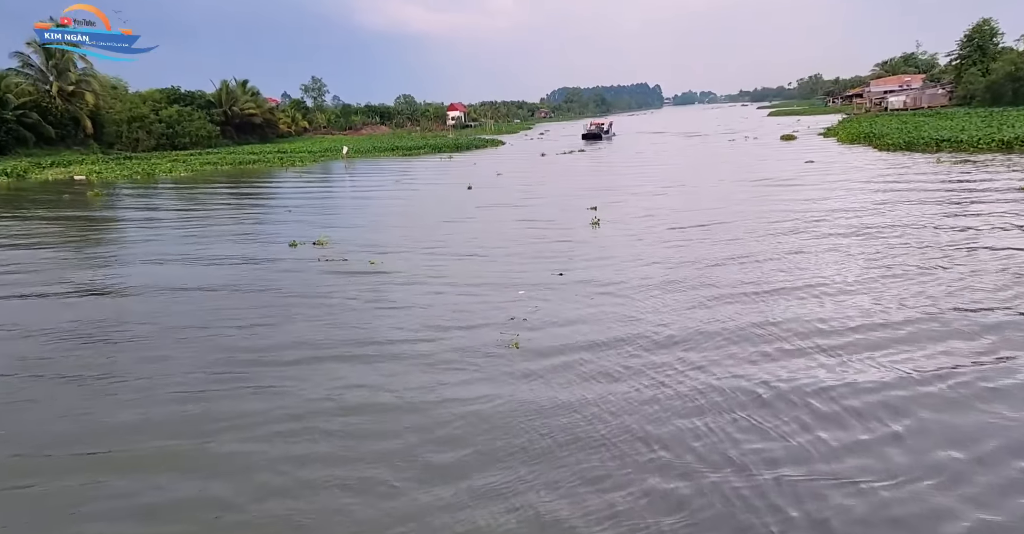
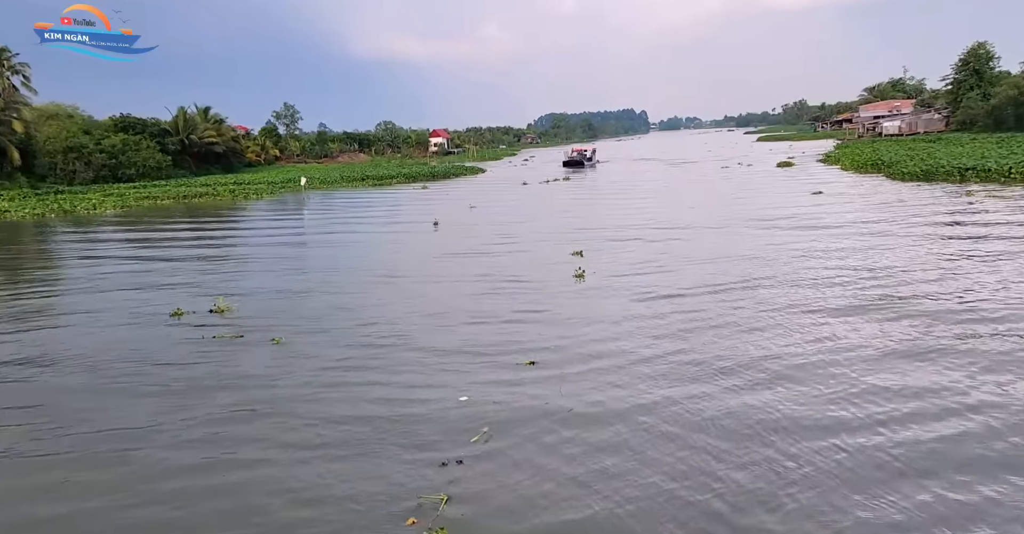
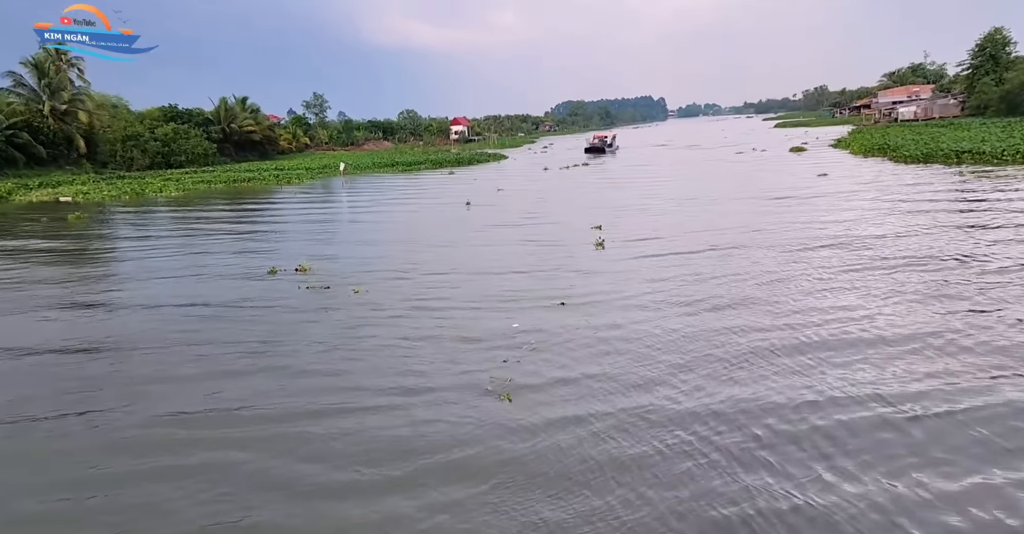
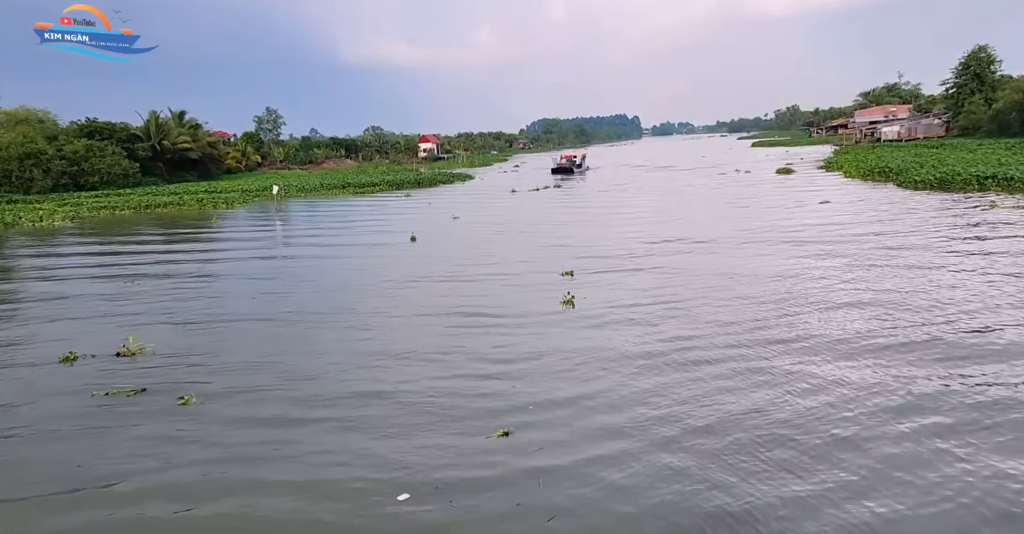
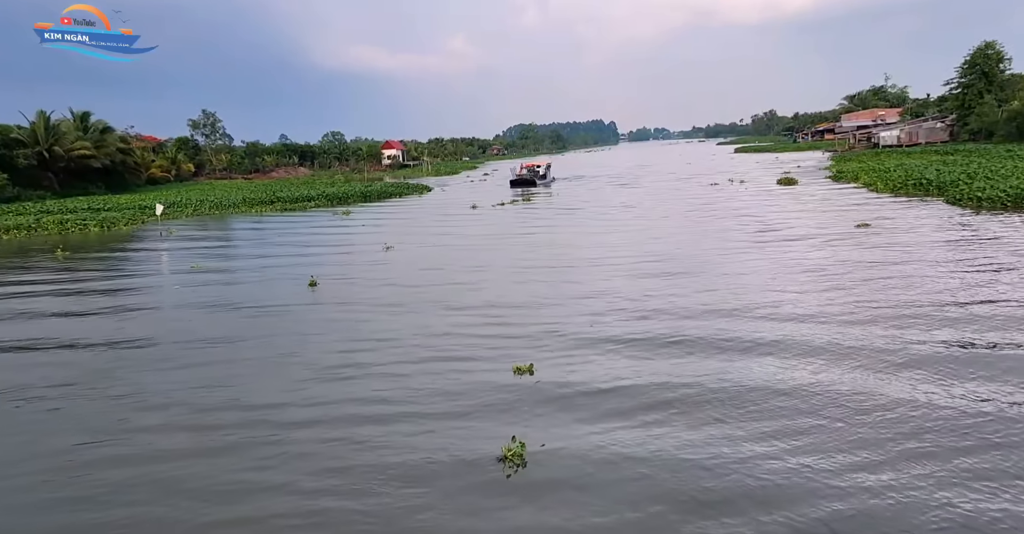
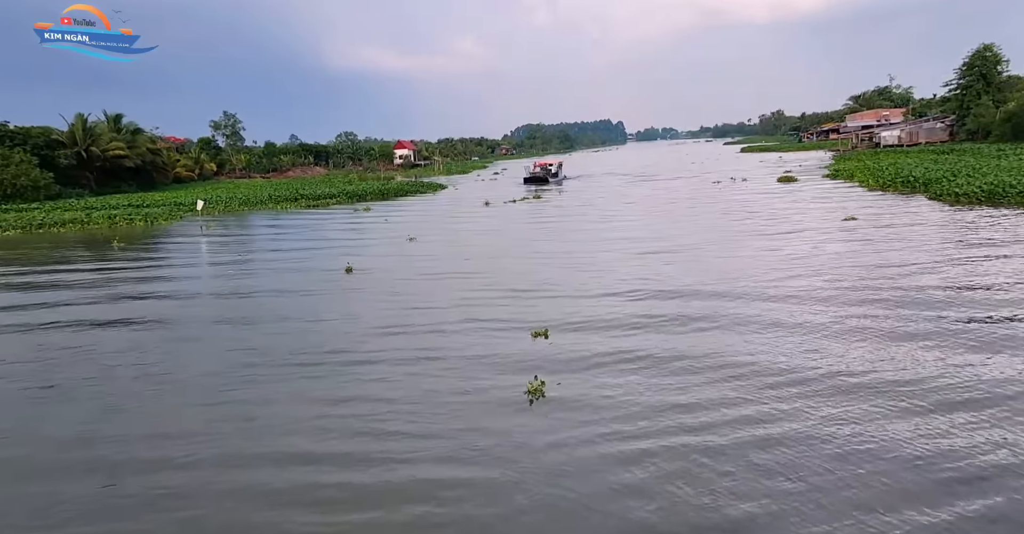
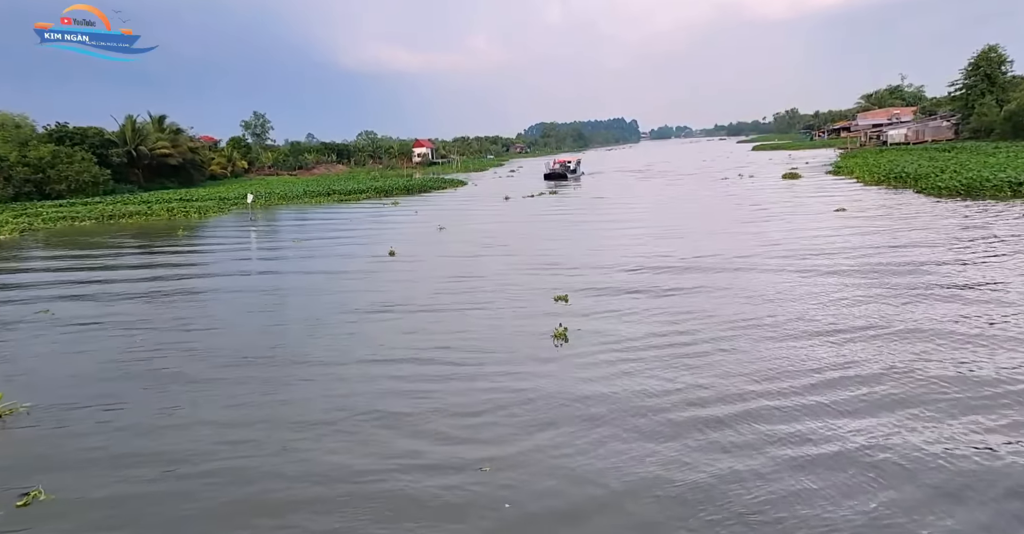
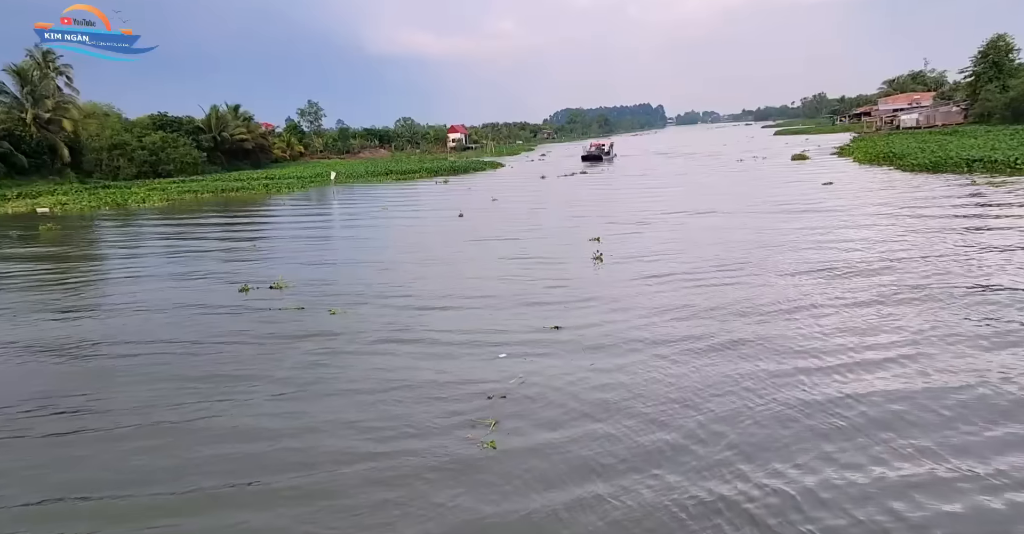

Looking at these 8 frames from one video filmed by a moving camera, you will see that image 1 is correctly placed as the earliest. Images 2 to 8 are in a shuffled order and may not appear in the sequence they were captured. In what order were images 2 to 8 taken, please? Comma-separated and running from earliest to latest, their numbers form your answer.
3, 8, 2, 4, 7, 6, 5
